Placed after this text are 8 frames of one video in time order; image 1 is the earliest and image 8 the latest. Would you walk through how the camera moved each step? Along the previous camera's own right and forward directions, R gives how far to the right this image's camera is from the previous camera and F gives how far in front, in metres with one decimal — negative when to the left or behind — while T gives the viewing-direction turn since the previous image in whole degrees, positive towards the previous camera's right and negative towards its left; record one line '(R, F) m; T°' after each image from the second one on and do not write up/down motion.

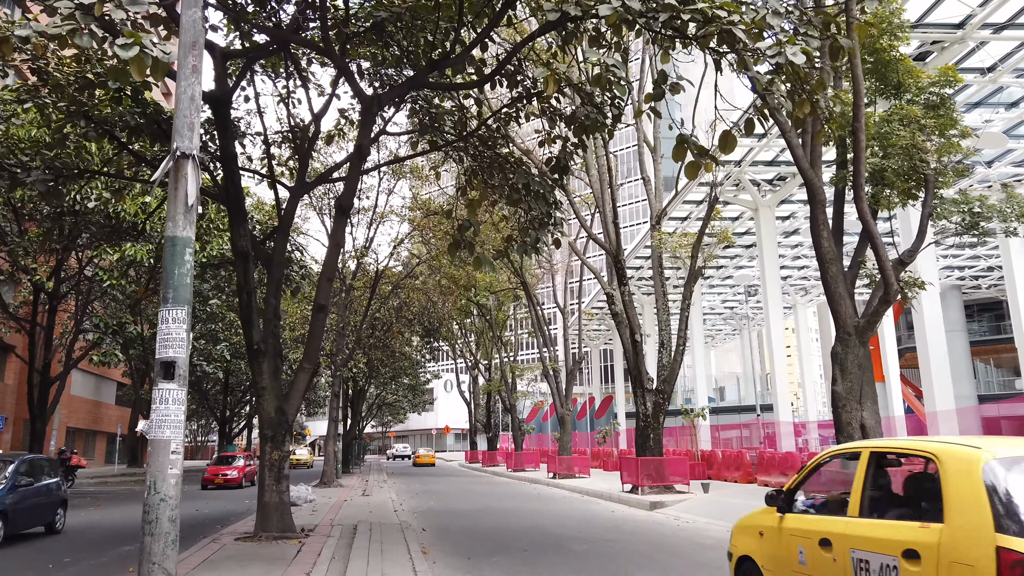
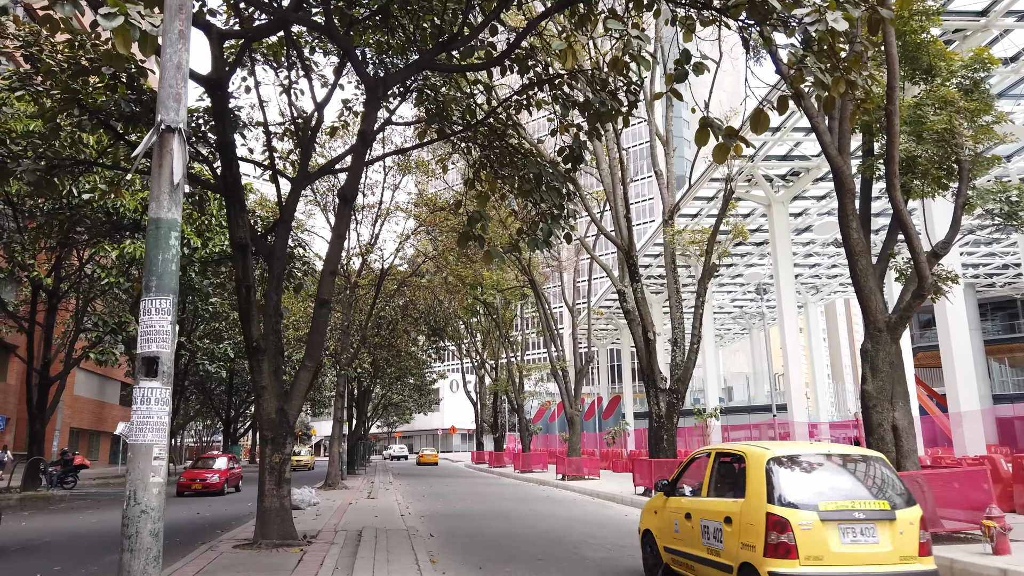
(-0.1, +0.5) m; 0°
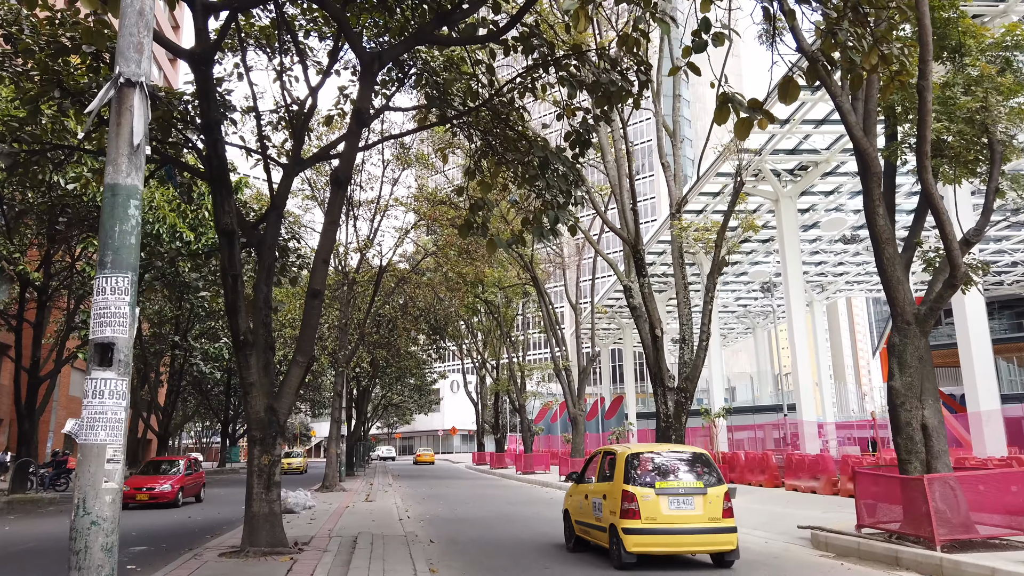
(0.0, +0.6) m; 0°
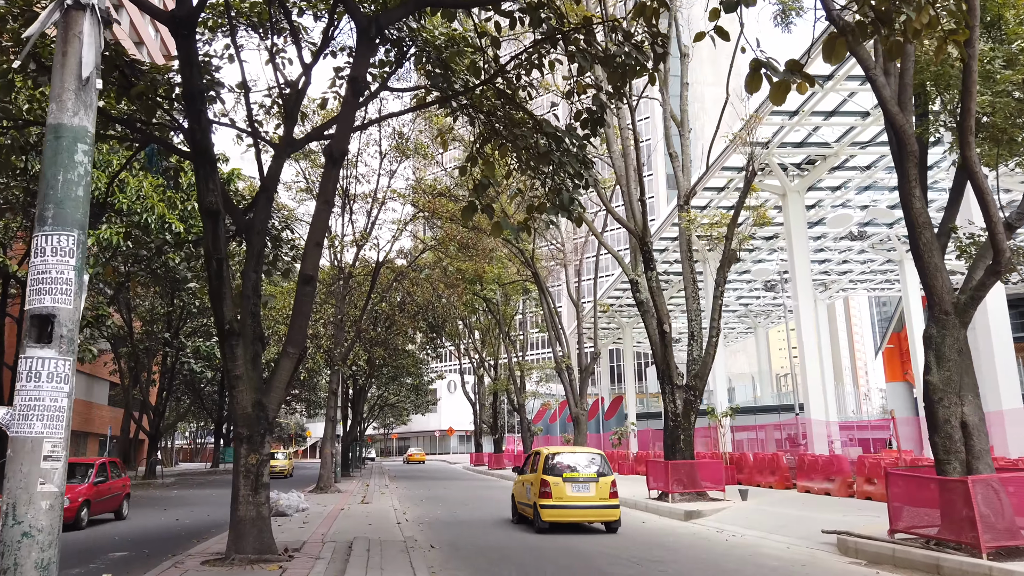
(-0.1, +0.6) m; 0°
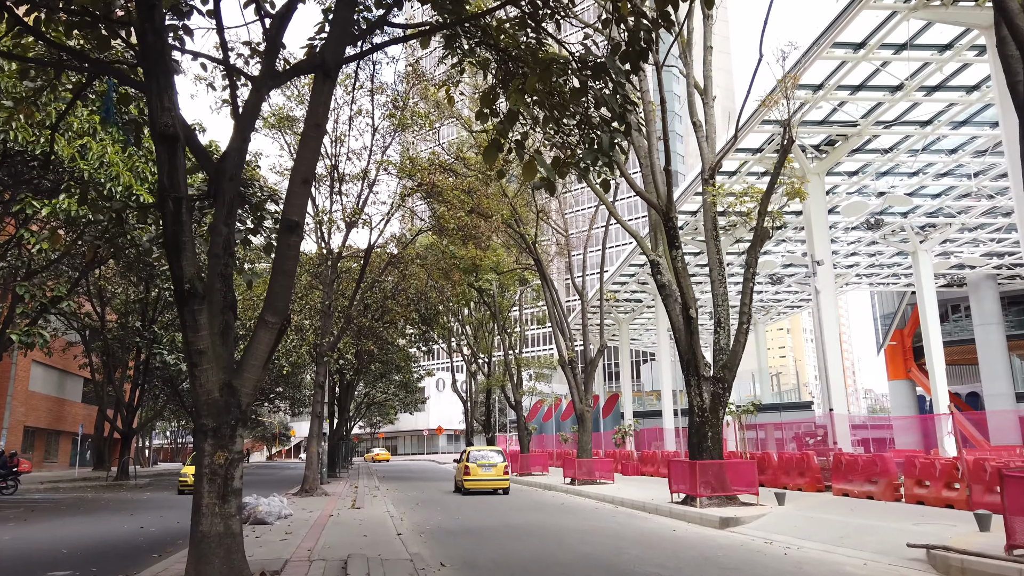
(-0.4, +1.6) m; +1°
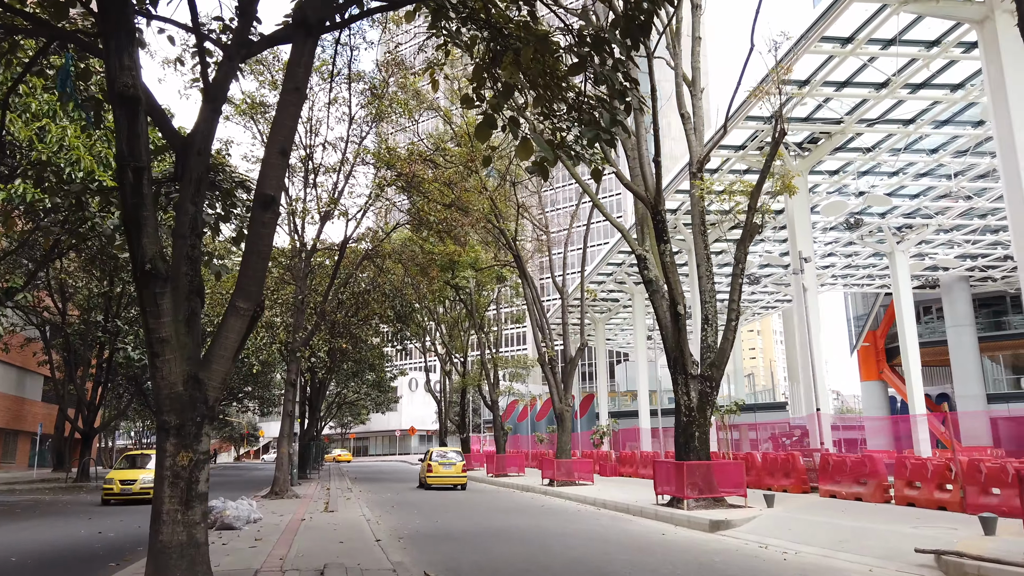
(-0.2, +0.5) m; +2°
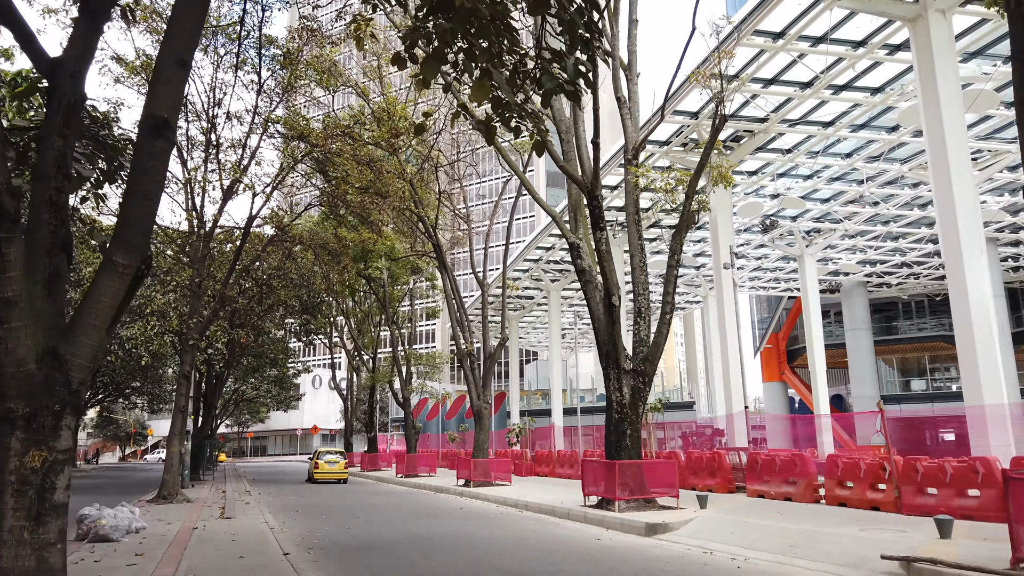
(-0.3, +1.0) m; +7°
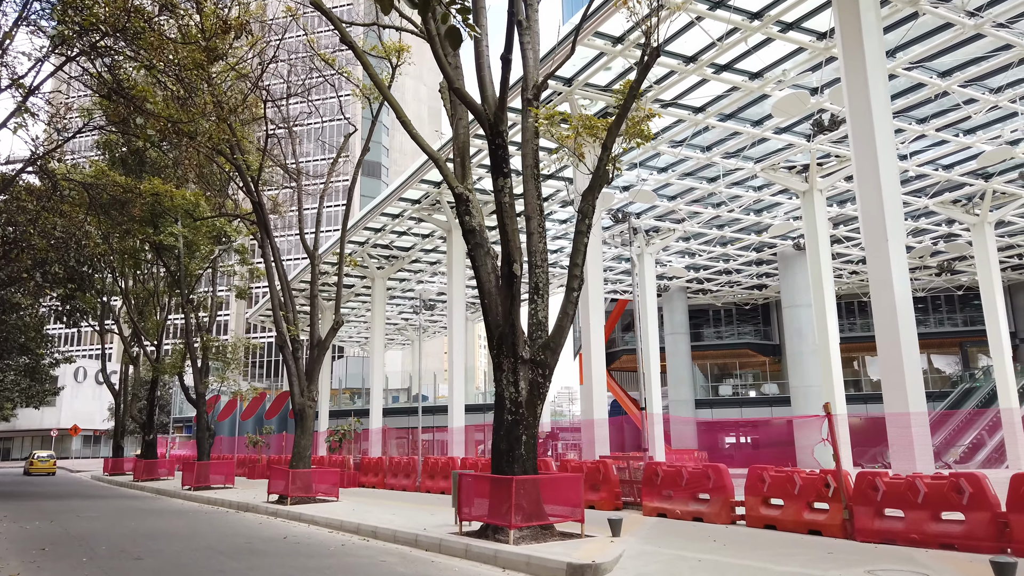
(-0.9, +3.3) m; +15°
